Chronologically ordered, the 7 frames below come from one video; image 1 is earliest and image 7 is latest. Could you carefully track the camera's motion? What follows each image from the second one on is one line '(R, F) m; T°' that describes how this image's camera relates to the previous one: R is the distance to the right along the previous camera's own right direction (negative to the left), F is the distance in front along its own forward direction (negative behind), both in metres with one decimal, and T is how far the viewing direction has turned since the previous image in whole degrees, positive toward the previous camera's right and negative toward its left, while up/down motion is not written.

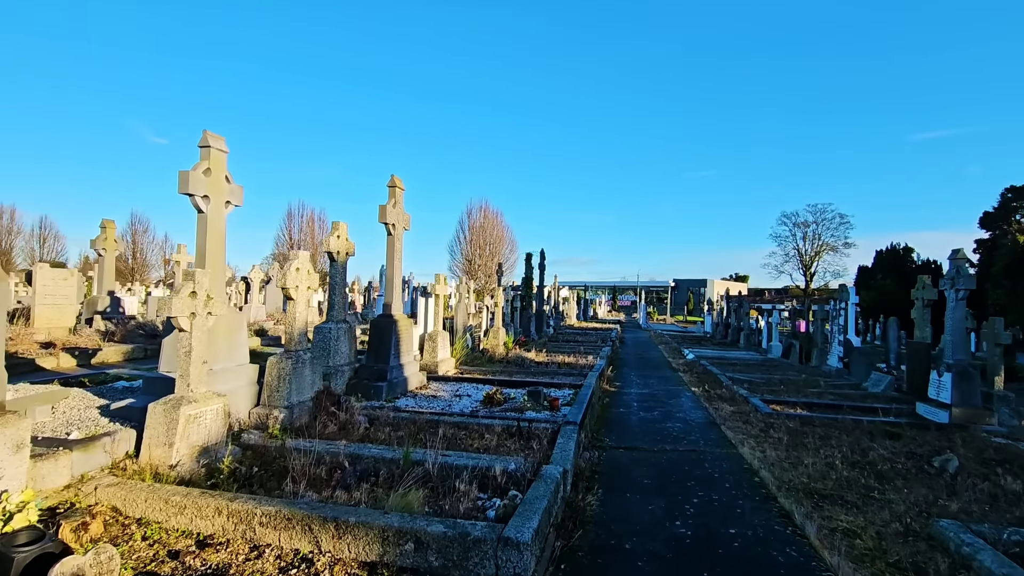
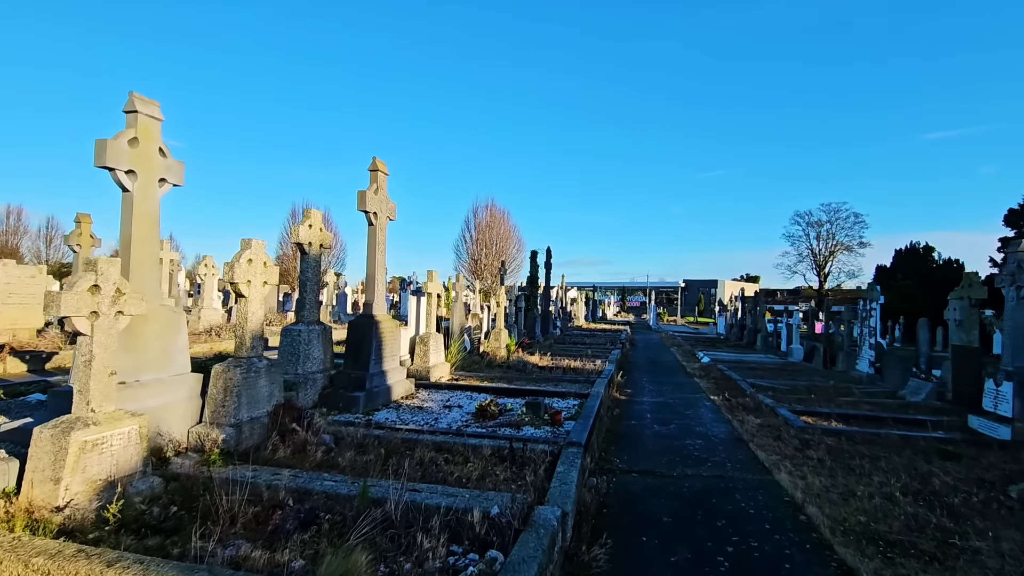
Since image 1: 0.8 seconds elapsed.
(+0.2, +1.0) m; -1°
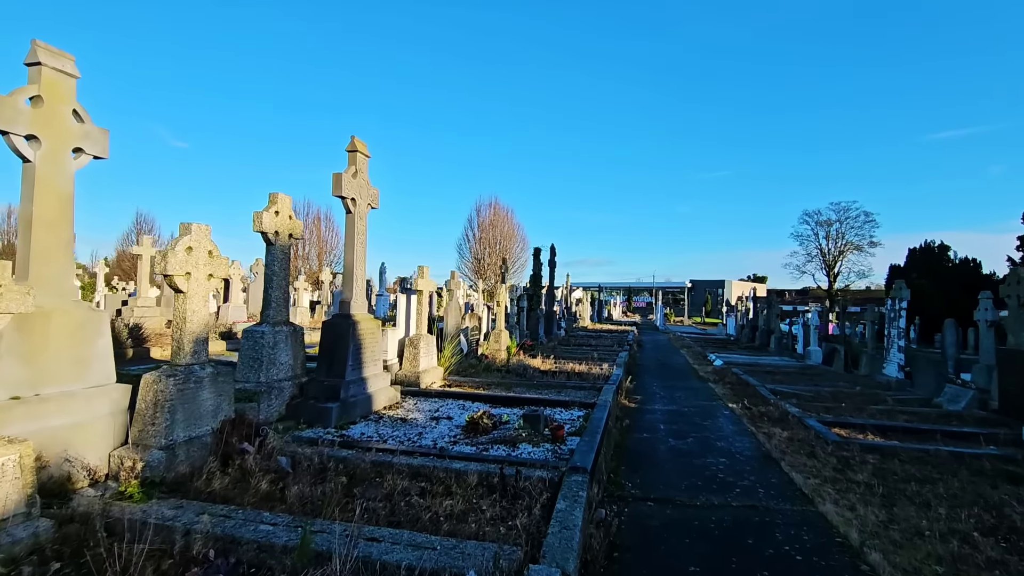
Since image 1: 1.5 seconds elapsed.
(+0.1, +0.9) m; -1°
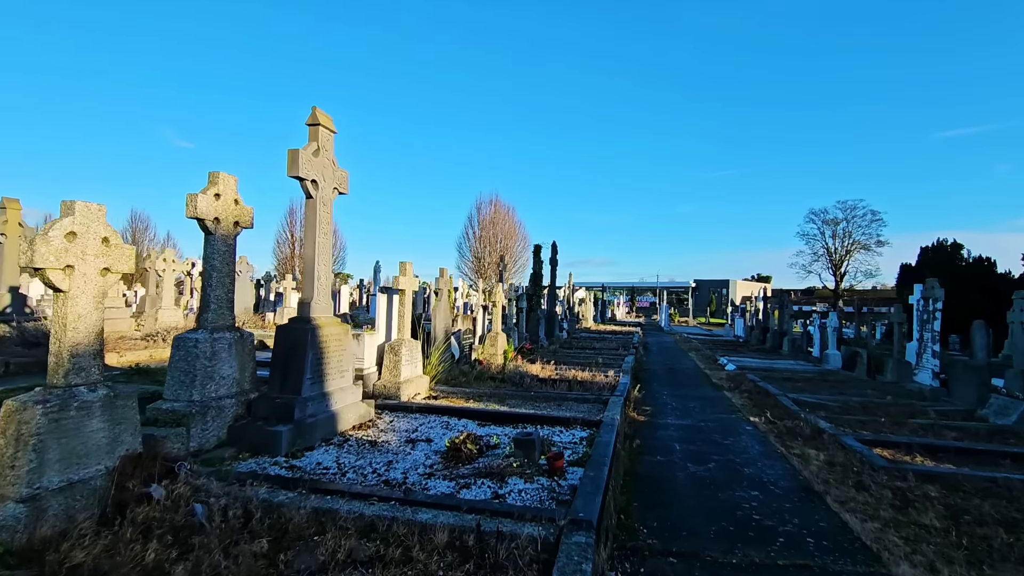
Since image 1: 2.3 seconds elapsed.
(+0.1, +1.0) m; 0°
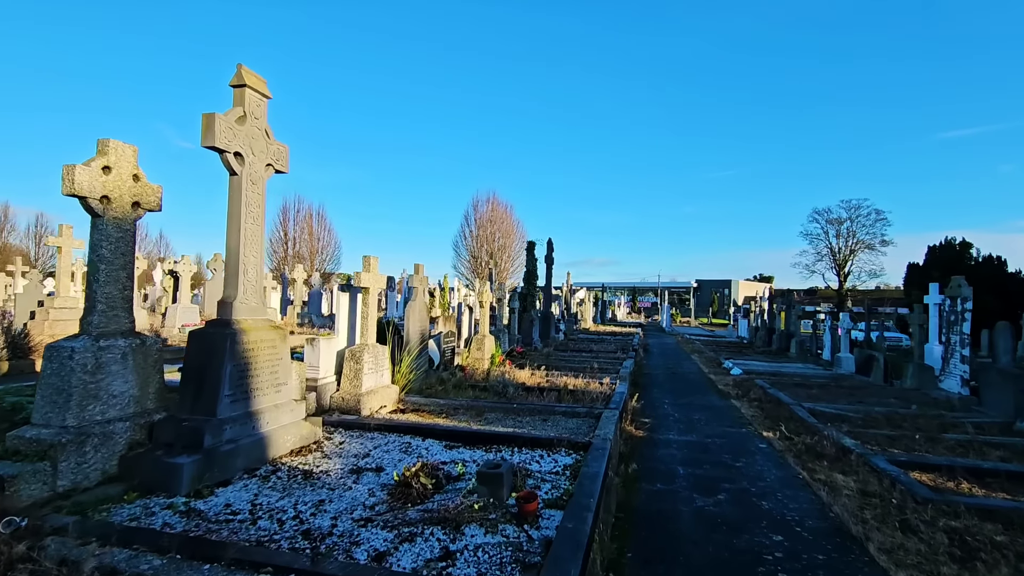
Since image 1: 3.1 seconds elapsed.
(+0.3, +1.0) m; 0°
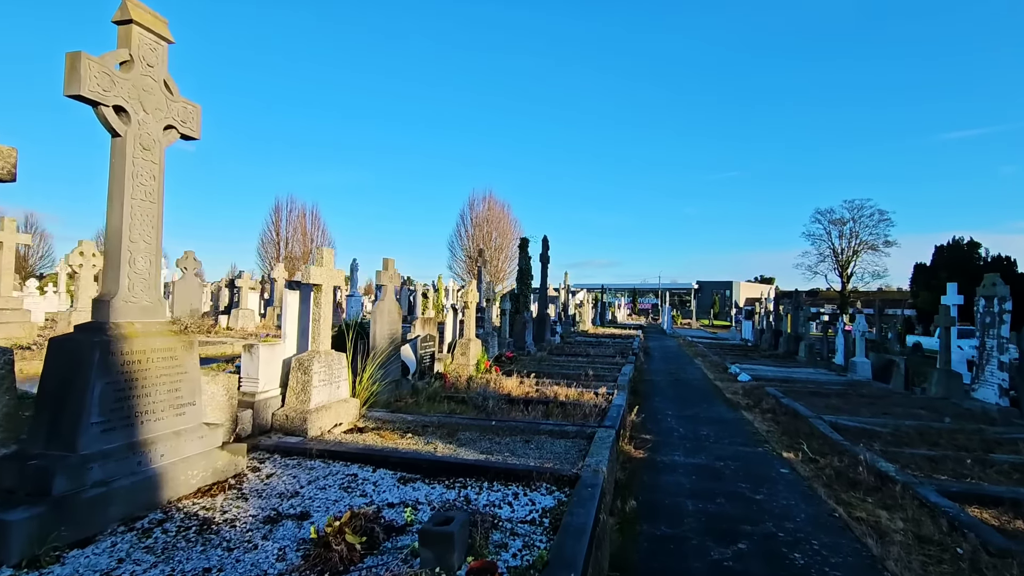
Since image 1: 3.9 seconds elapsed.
(+0.2, +1.0) m; 0°
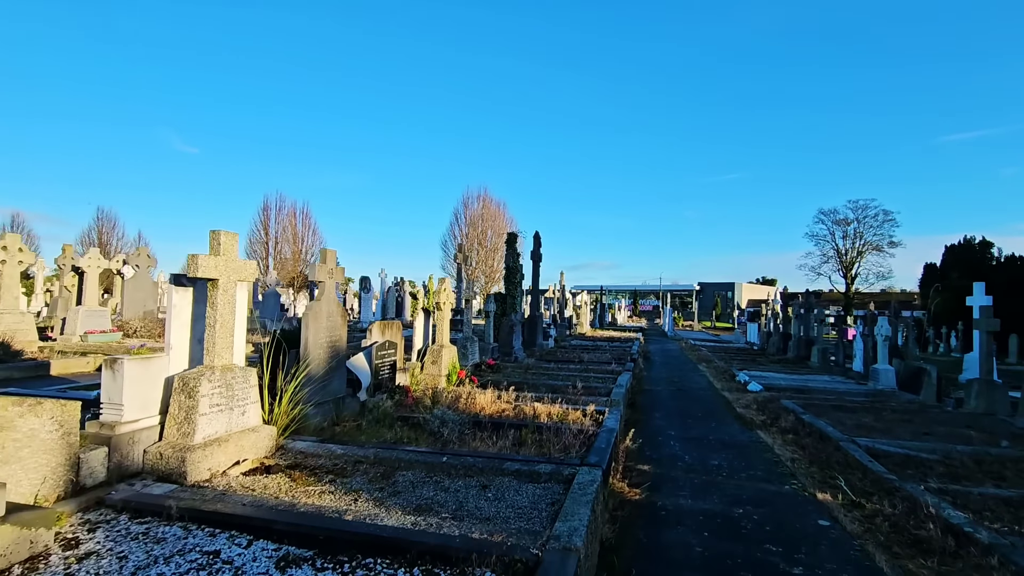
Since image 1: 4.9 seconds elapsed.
(+0.4, +1.3) m; 0°
